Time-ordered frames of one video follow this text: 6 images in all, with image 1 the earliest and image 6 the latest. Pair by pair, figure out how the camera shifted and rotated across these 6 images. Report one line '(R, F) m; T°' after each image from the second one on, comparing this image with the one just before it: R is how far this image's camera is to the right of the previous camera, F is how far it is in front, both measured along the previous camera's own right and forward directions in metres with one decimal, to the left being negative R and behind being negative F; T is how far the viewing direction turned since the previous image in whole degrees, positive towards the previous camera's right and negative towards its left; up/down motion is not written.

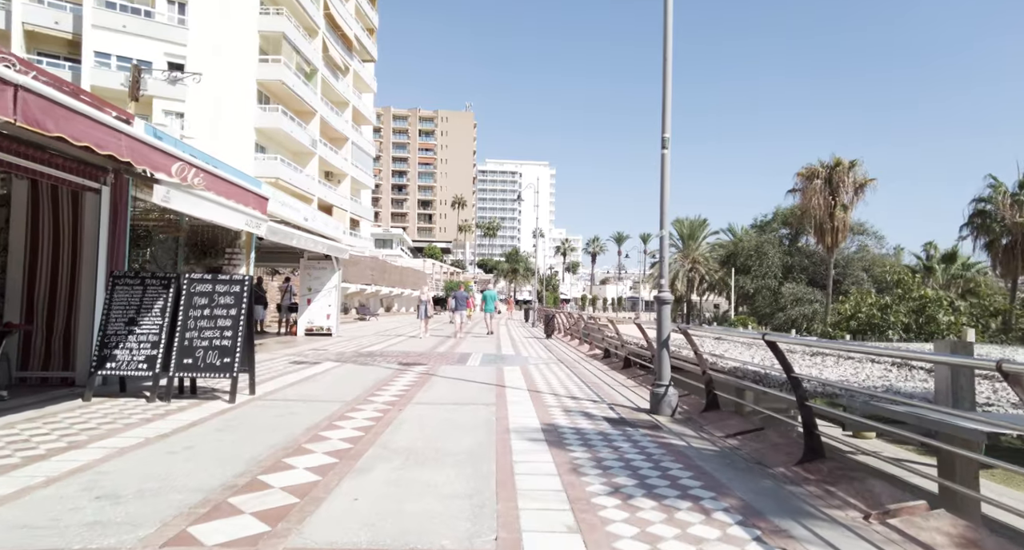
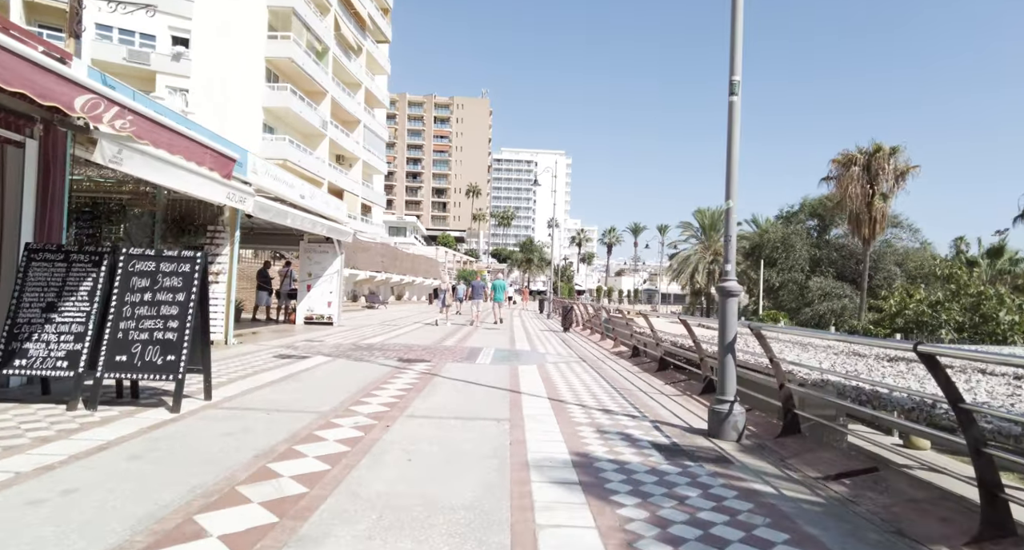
(-0.1, +1.8) m; -1°
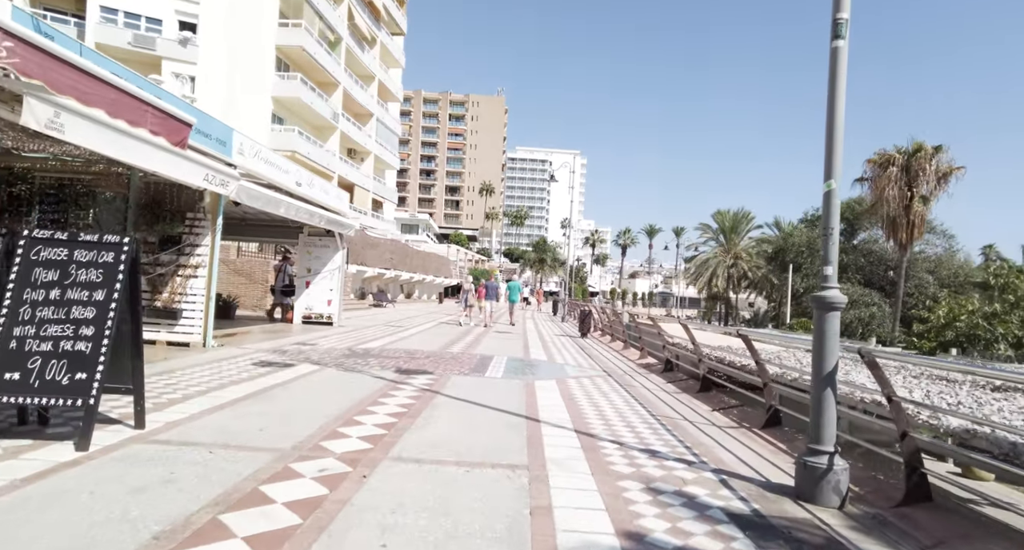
(-0.1, +1.6) m; -1°
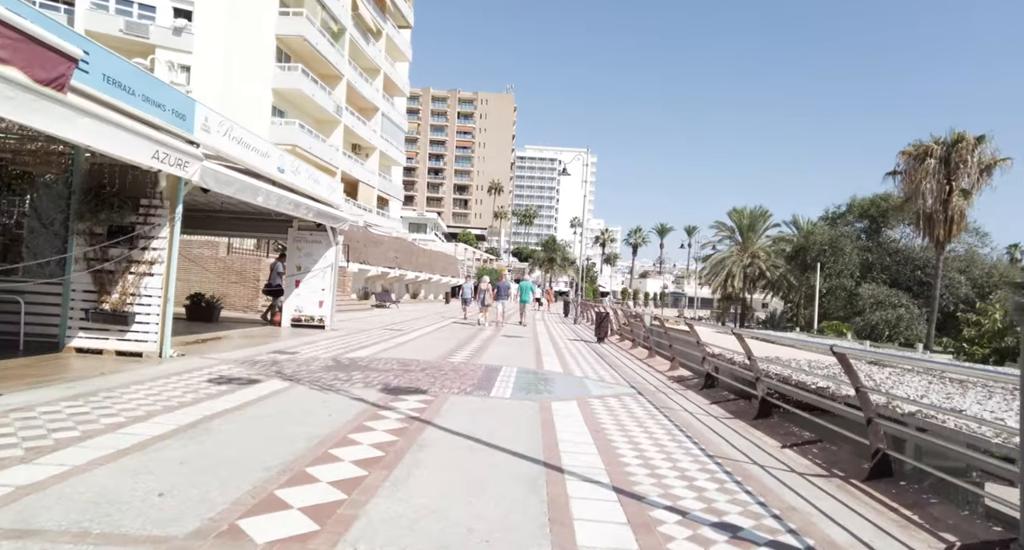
(0.0, +1.8) m; -1°
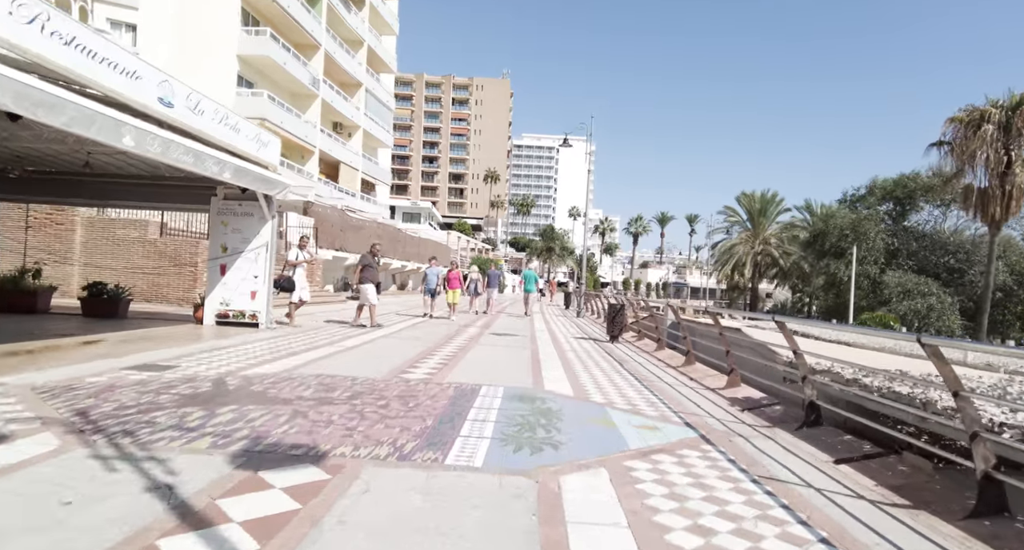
(+0.2, +4.0) m; 0°
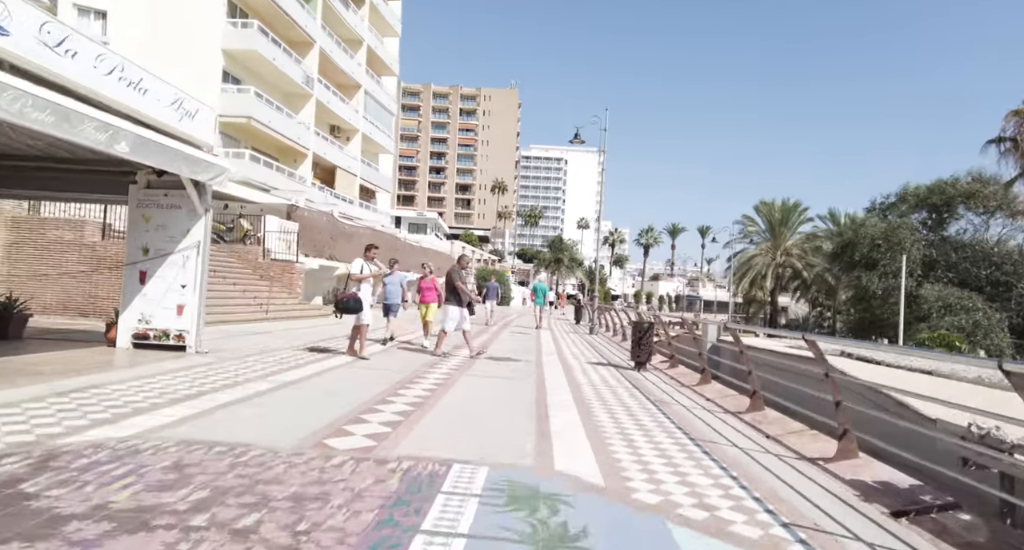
(+0.1, +3.1) m; -1°
